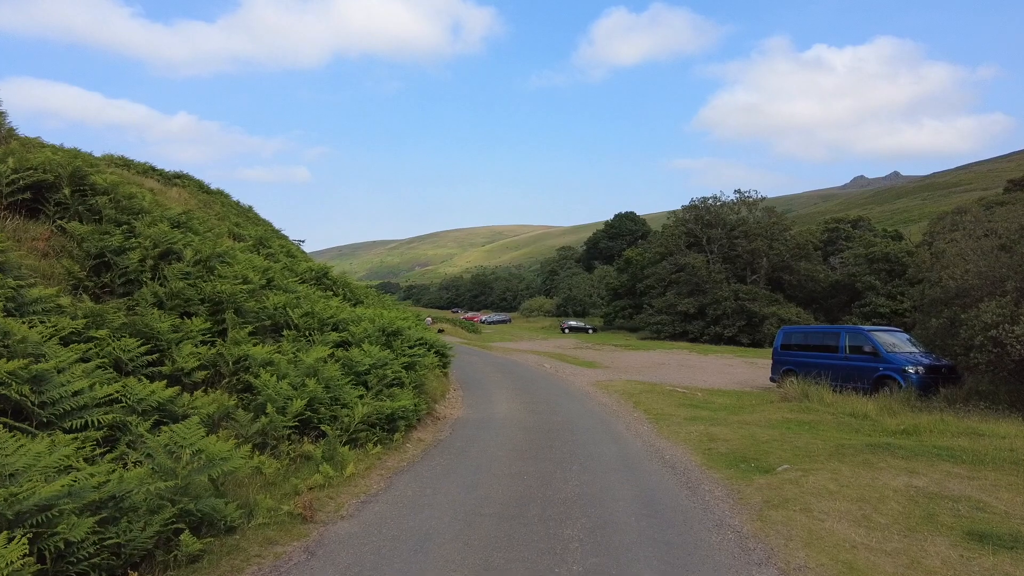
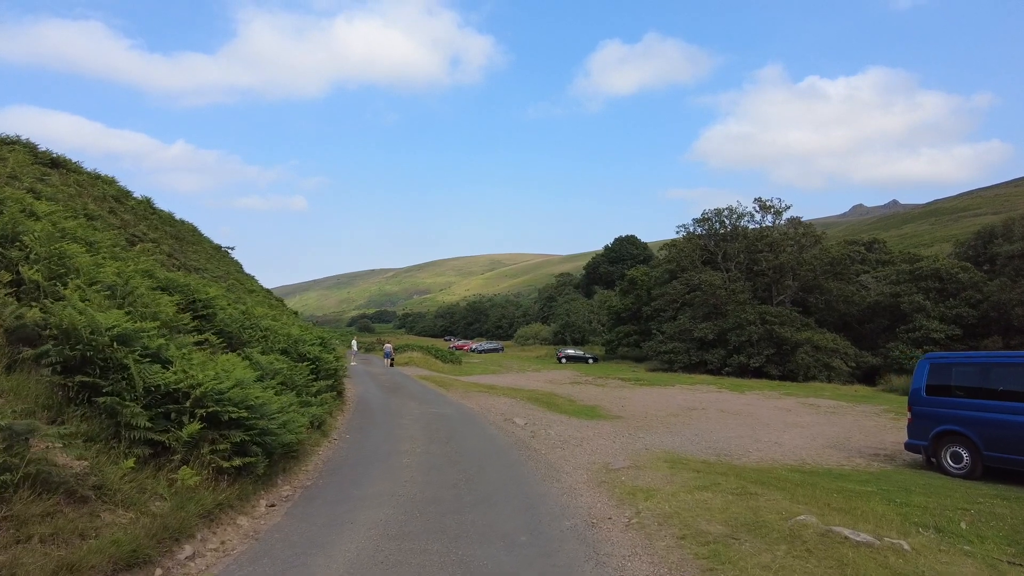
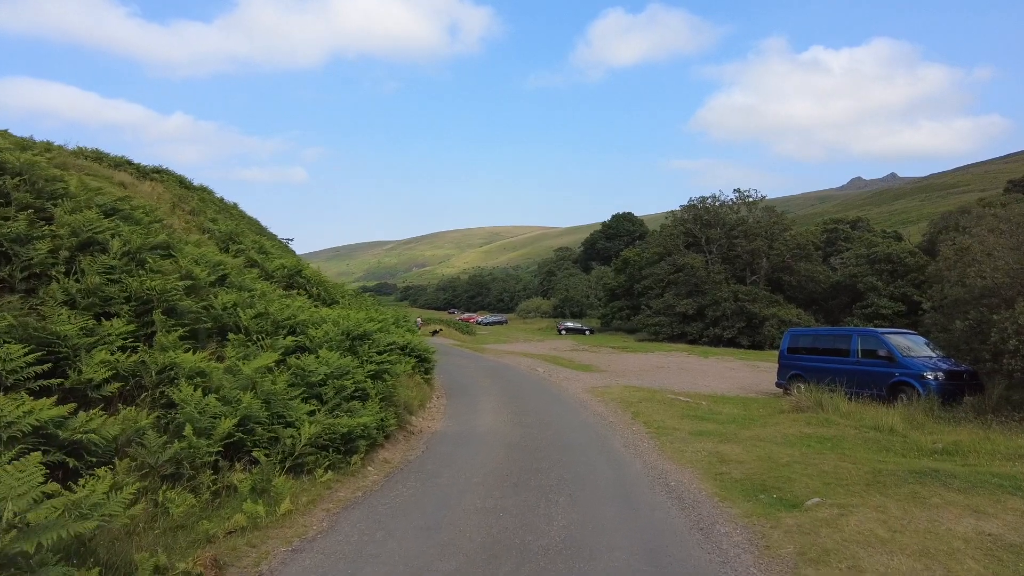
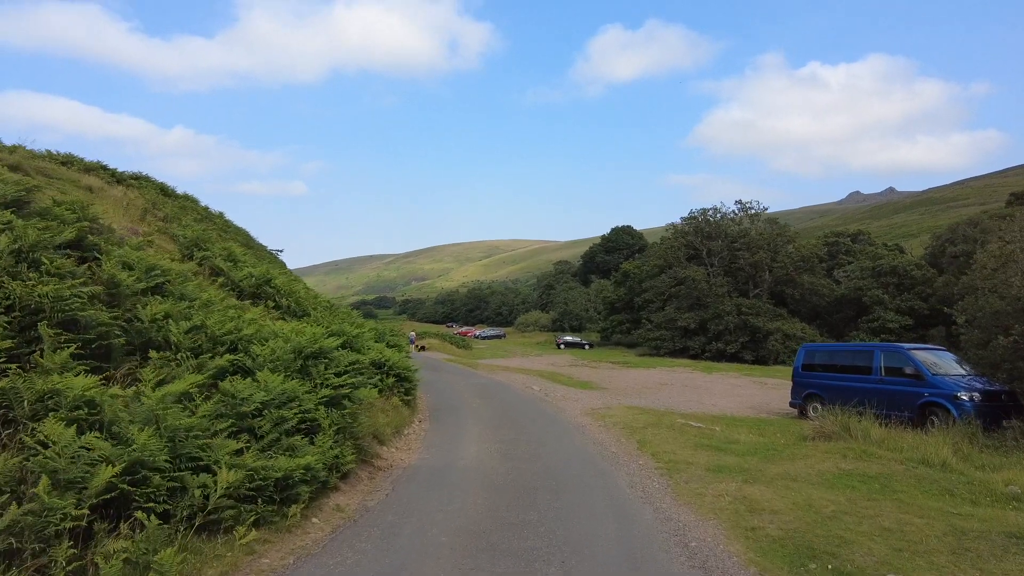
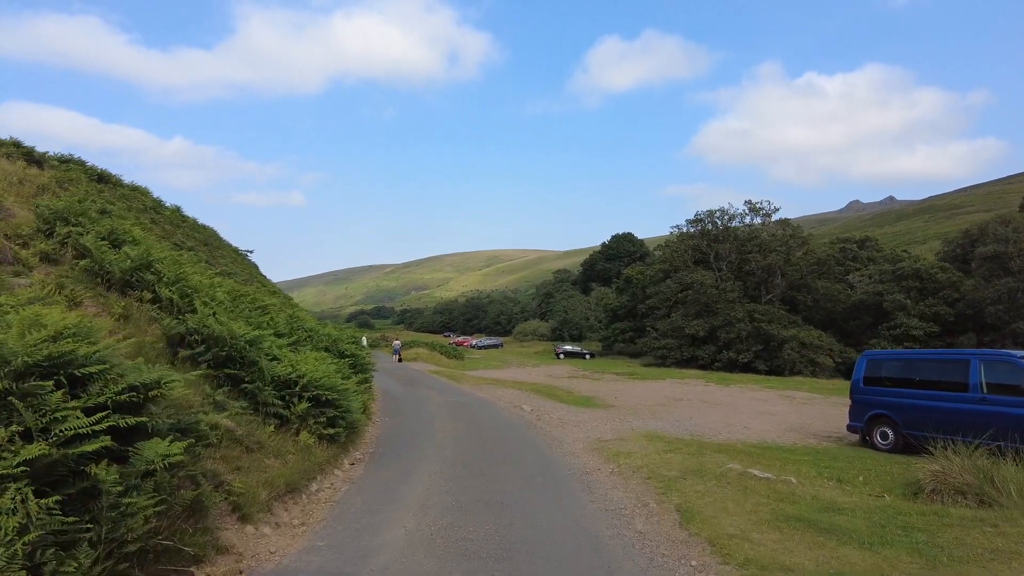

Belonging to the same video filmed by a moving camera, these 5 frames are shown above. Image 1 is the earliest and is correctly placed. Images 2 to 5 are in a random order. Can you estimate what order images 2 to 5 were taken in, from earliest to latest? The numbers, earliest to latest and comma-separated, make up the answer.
3, 4, 5, 2
